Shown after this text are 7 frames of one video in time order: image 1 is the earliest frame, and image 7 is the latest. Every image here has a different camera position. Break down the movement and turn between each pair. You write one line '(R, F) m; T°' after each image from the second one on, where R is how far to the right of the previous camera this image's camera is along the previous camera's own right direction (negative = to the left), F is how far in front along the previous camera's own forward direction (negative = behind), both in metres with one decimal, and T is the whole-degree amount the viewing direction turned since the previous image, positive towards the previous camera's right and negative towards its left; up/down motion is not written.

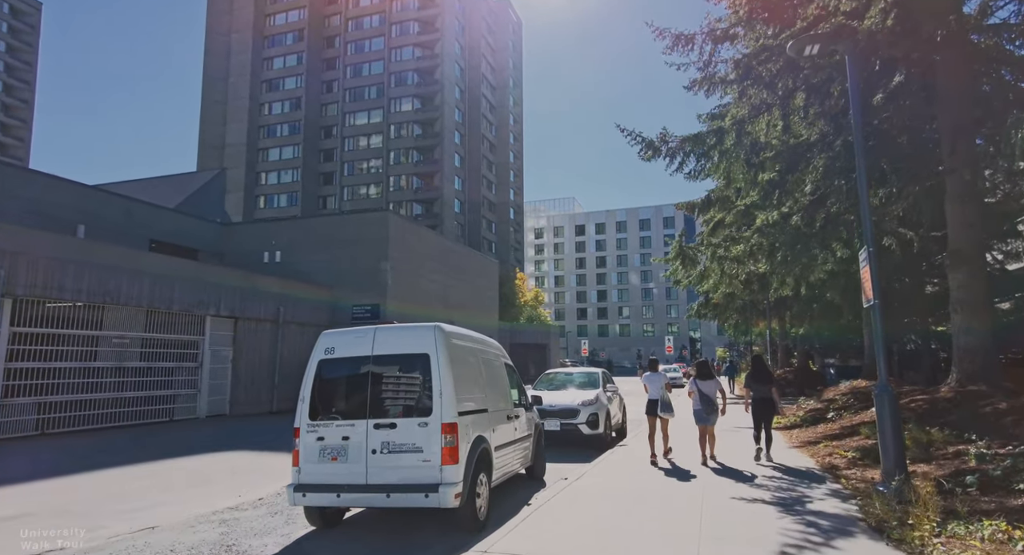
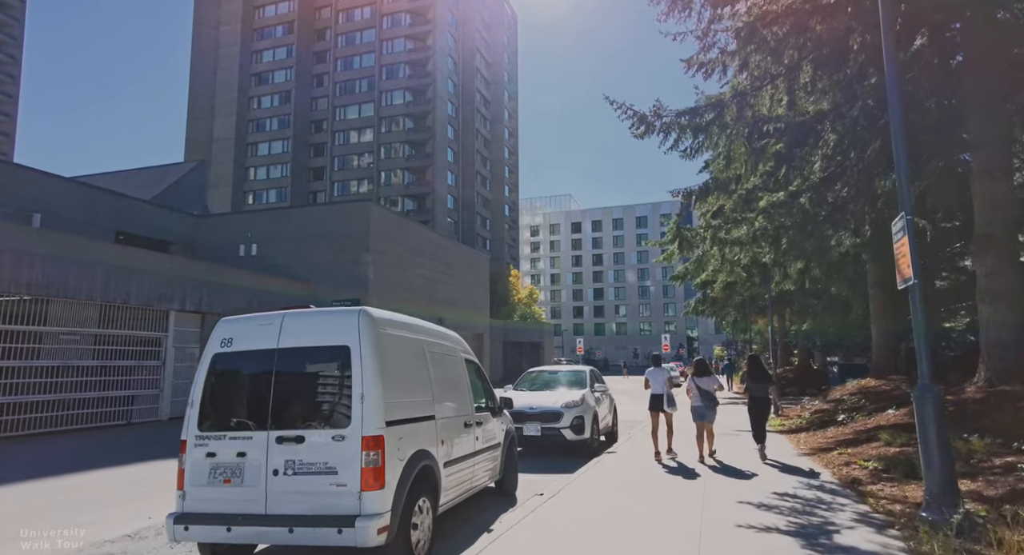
(+0.4, +1.2) m; 0°
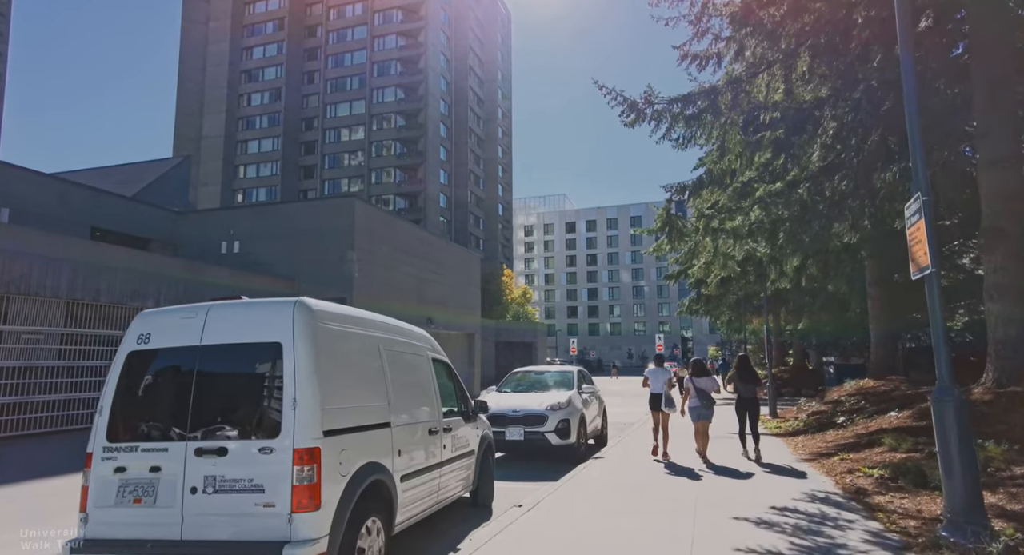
(+0.2, +0.6) m; 0°
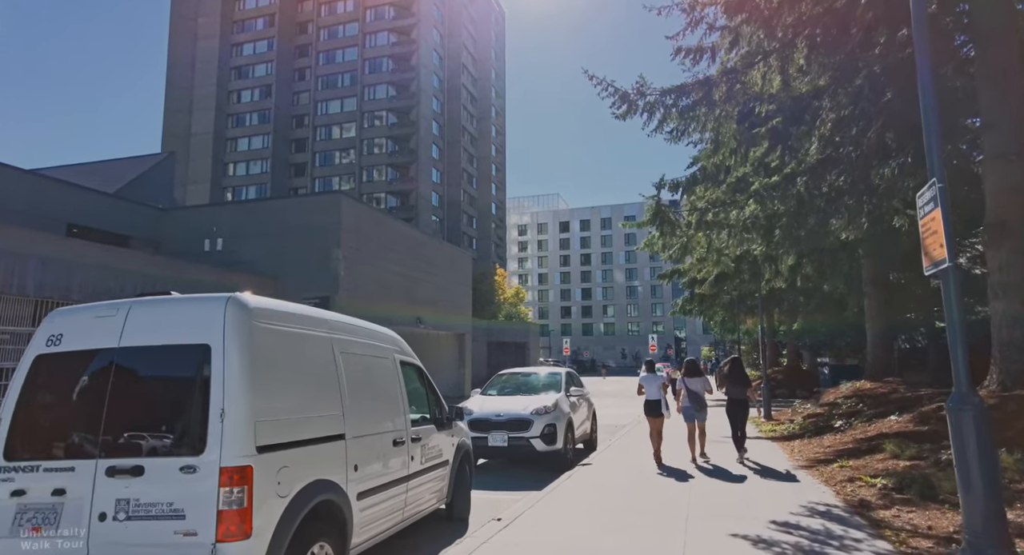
(+0.2, +0.5) m; +1°
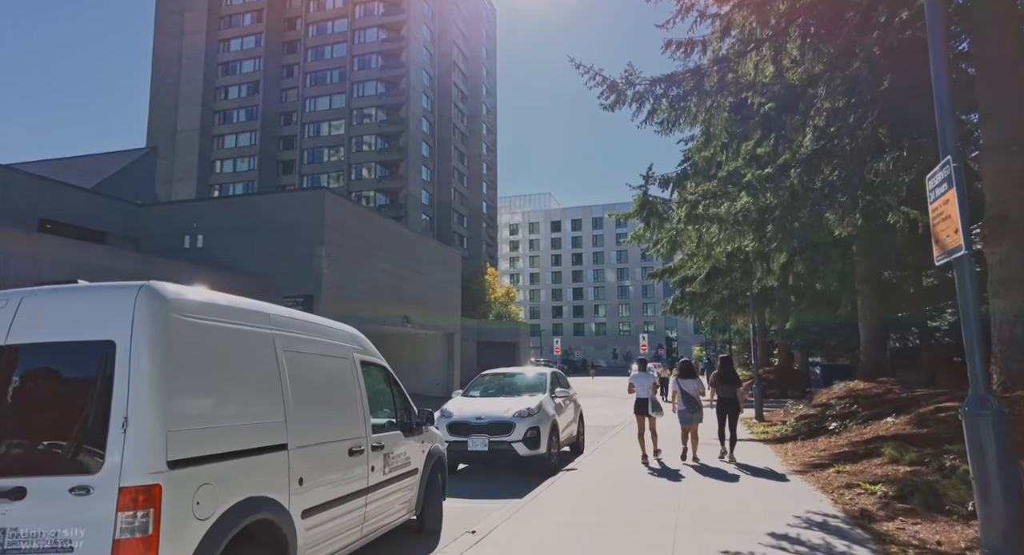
(+0.1, +0.4) m; +1°
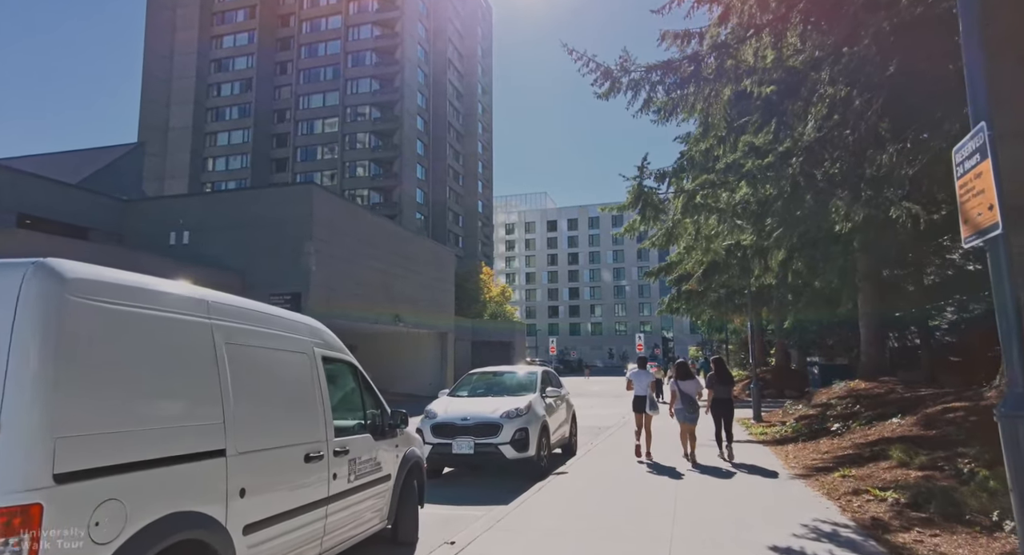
(+0.1, +0.4) m; 0°
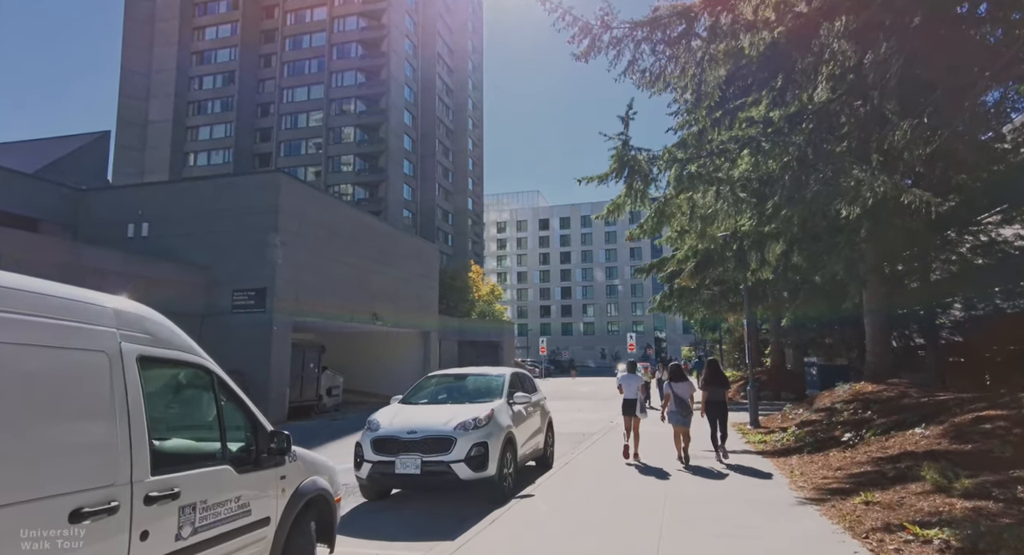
(+0.4, +1.3) m; +1°
